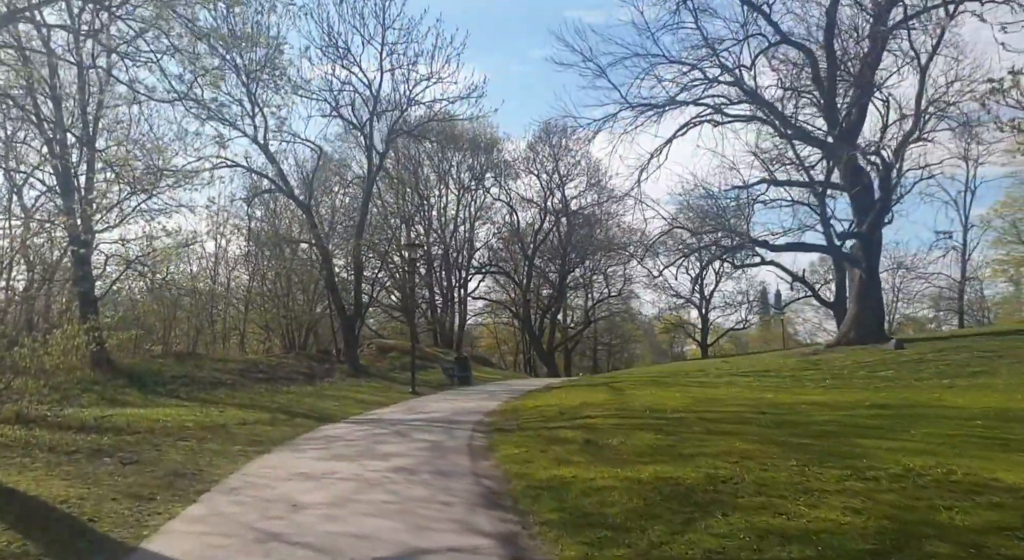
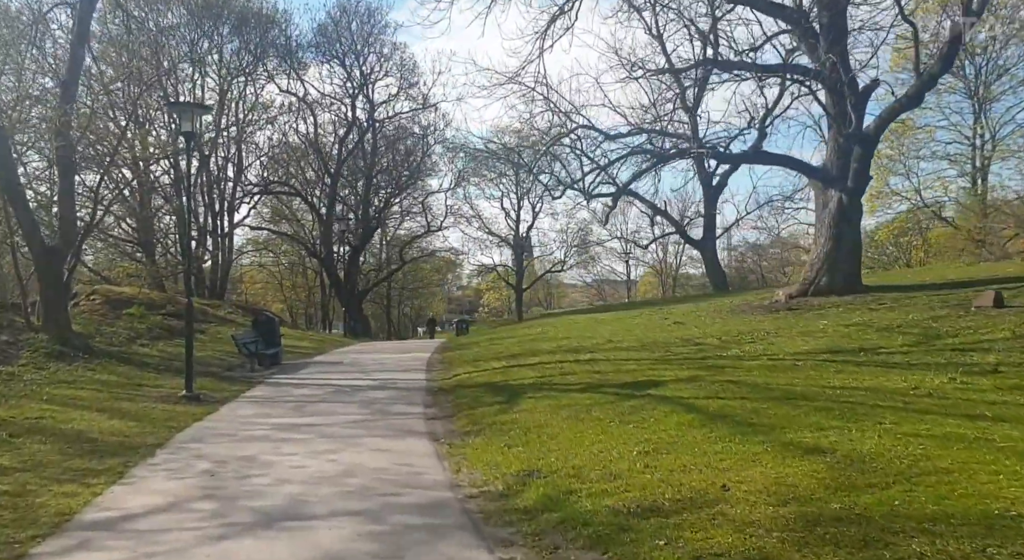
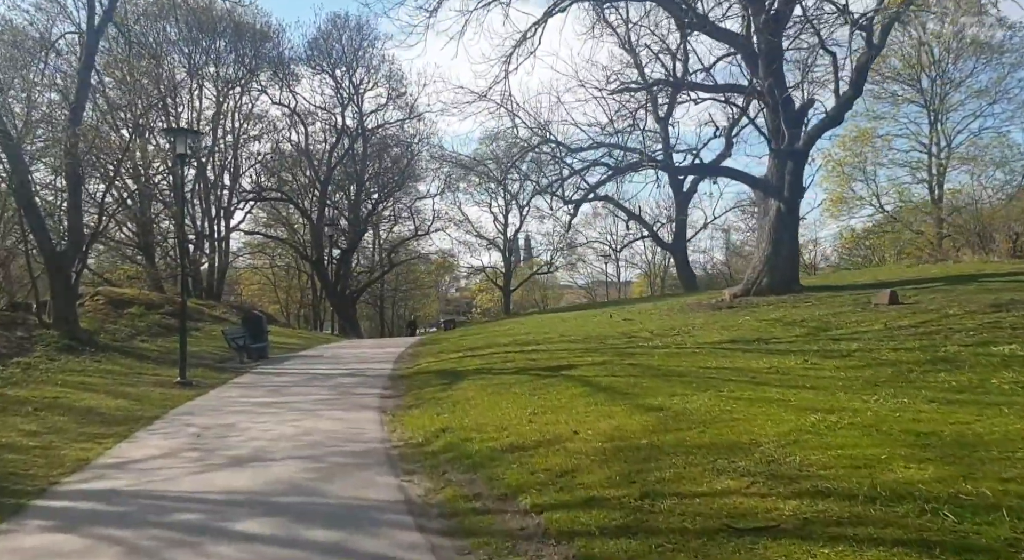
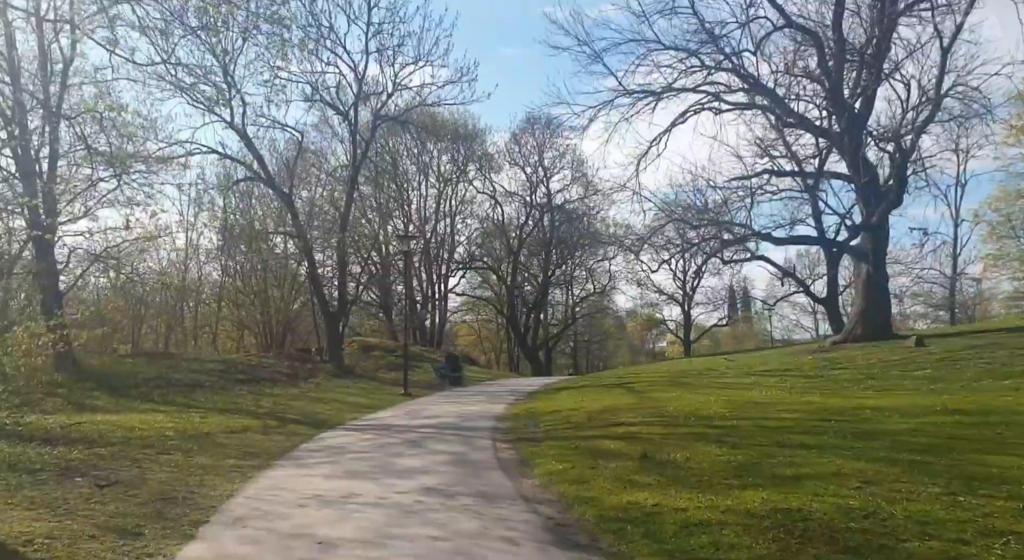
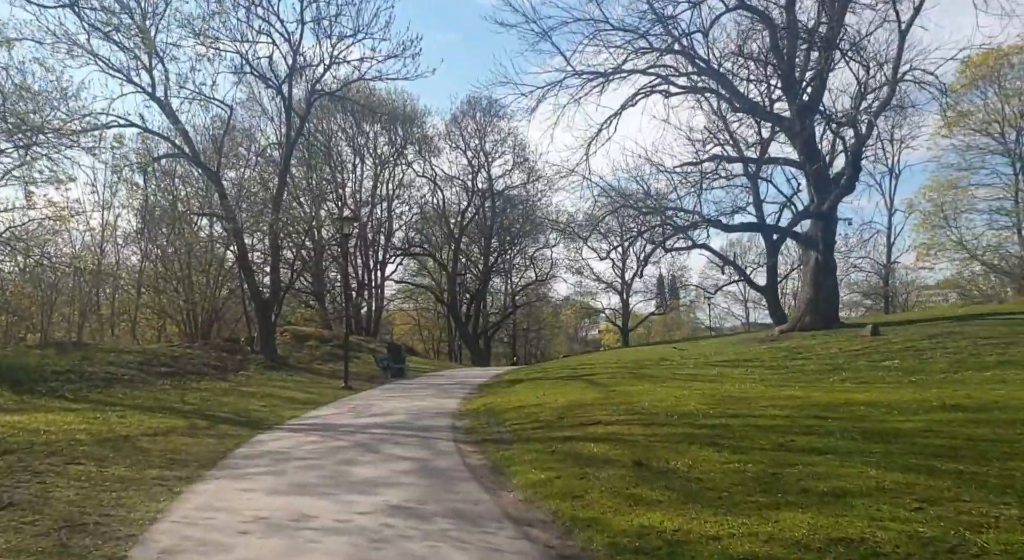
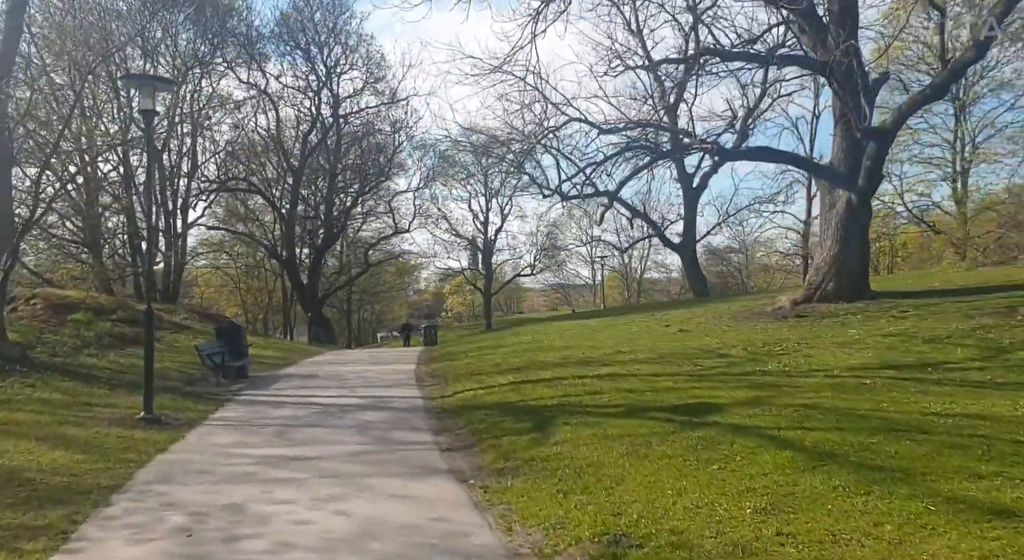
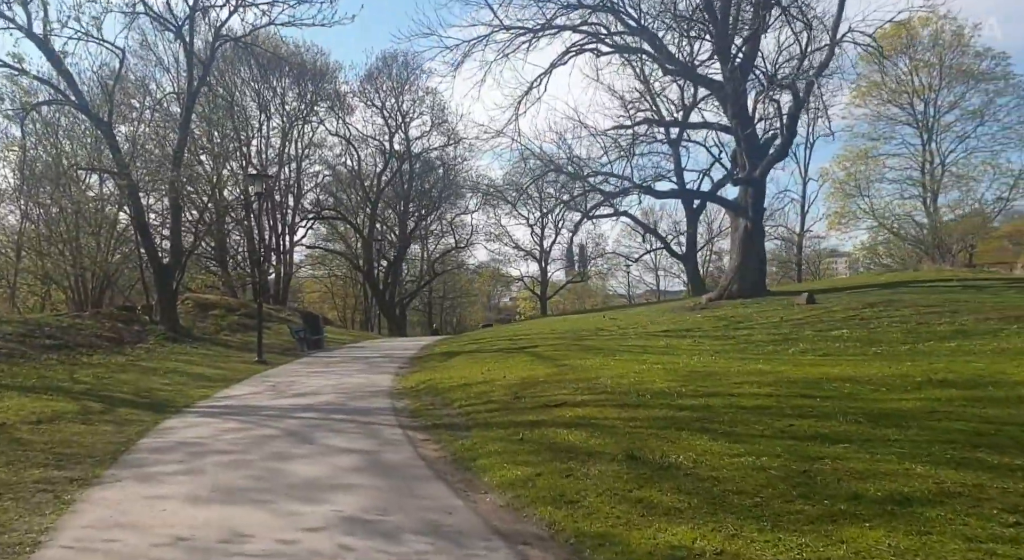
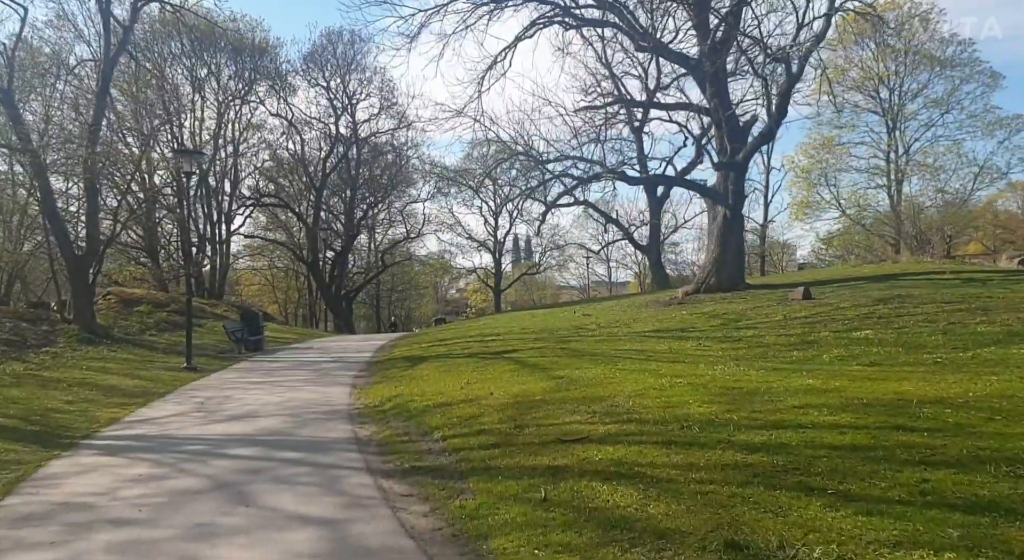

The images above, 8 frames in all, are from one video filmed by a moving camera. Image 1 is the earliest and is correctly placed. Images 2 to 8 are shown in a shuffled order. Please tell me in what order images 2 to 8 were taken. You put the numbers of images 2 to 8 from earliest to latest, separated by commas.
4, 5, 7, 8, 3, 2, 6
